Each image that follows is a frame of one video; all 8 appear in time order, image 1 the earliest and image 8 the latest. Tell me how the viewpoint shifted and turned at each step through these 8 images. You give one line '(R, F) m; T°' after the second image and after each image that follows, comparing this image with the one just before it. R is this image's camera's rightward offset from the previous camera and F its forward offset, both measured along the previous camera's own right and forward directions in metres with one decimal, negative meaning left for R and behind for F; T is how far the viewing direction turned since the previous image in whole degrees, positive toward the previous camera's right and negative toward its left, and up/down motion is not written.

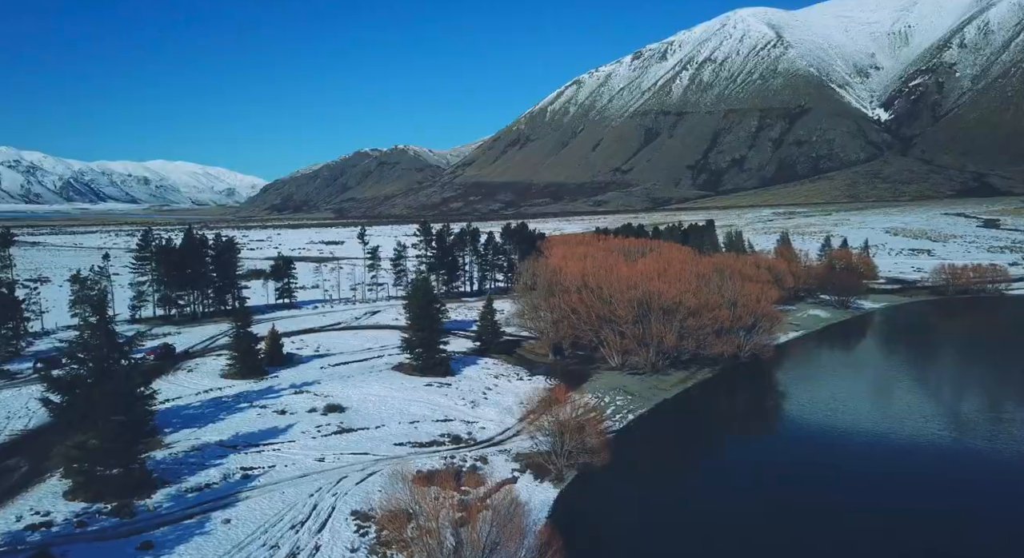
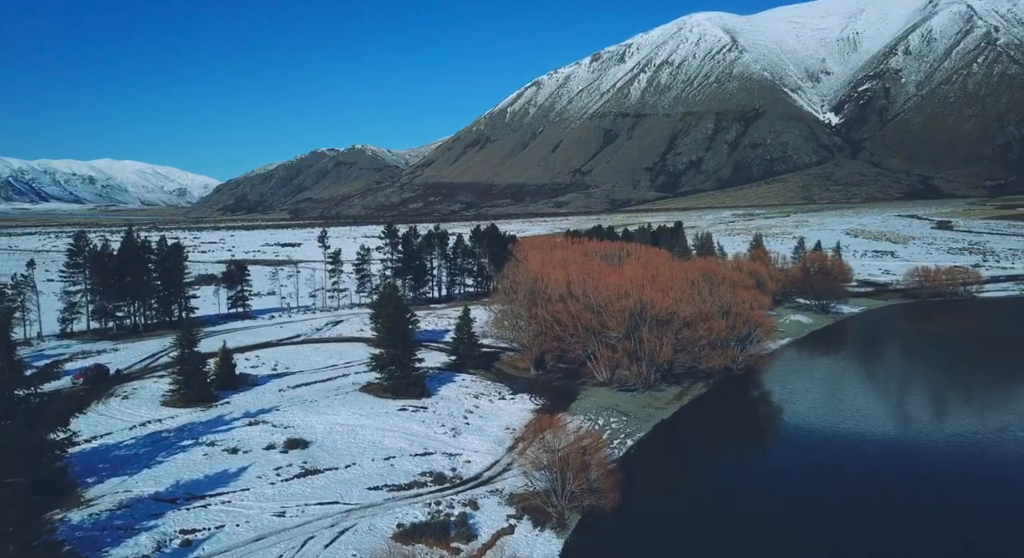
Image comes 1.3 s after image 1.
(-1.1, +3.7) m; +3°
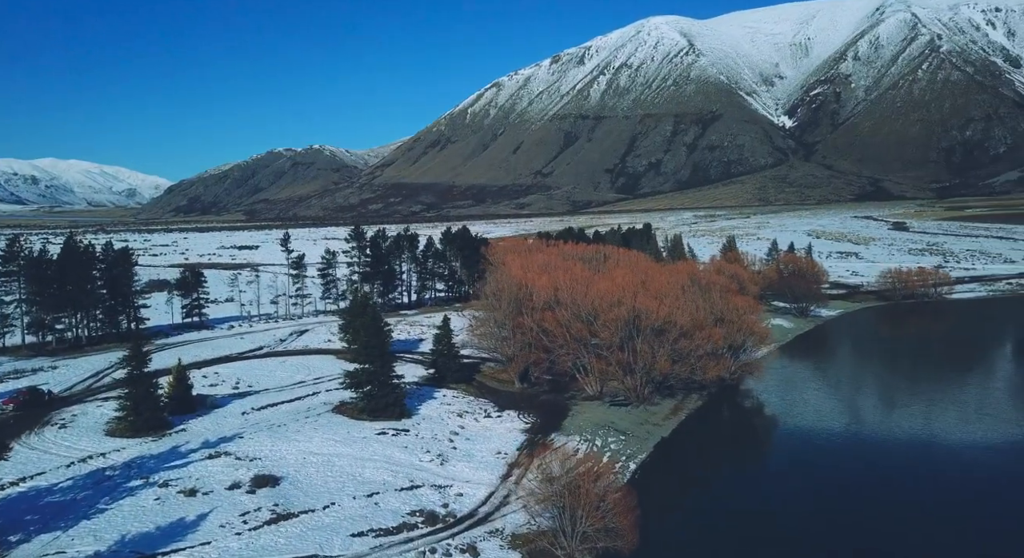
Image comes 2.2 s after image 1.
(-1.2, +2.8) m; +3°
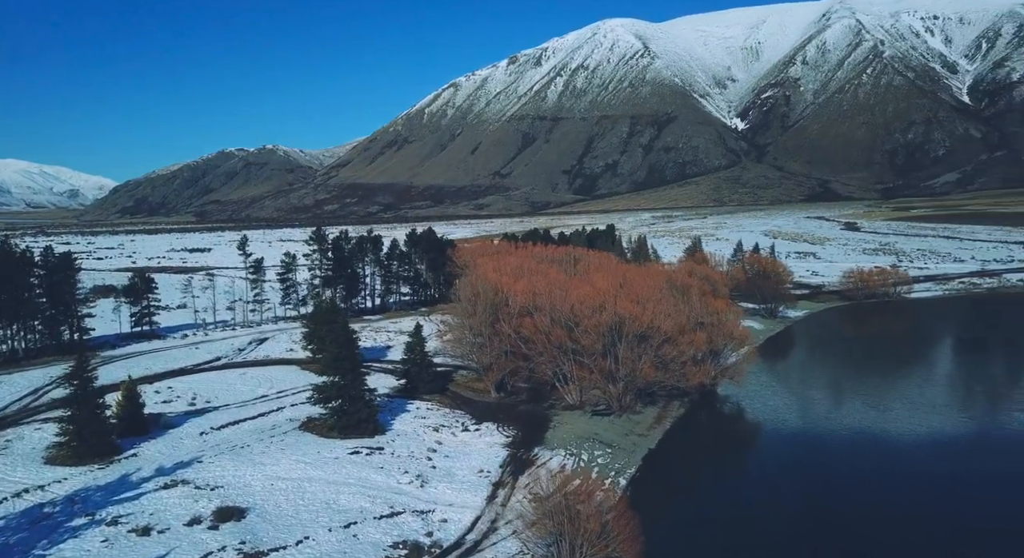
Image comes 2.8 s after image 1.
(-0.9, +1.7) m; +4°
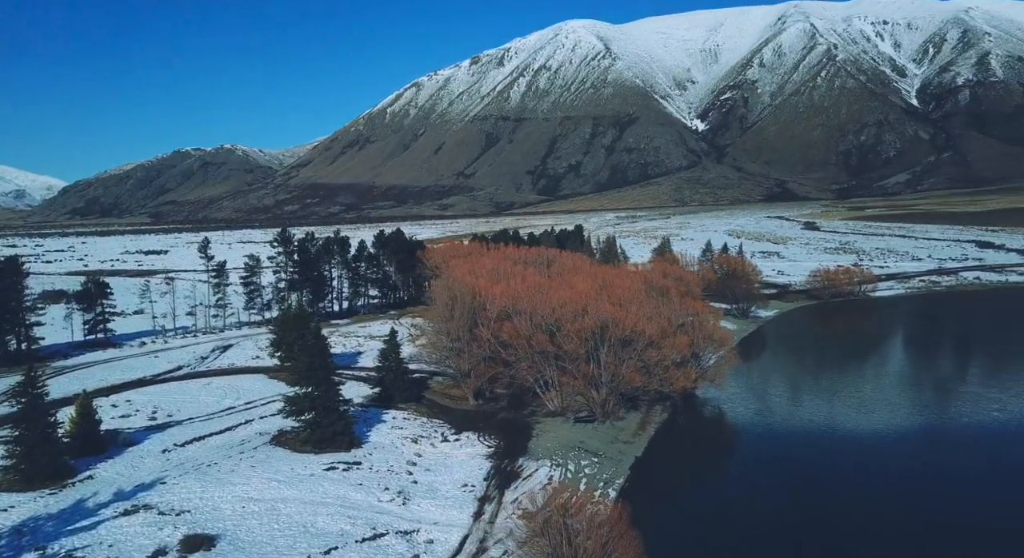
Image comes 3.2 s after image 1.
(-0.7, +1.2) m; +3°
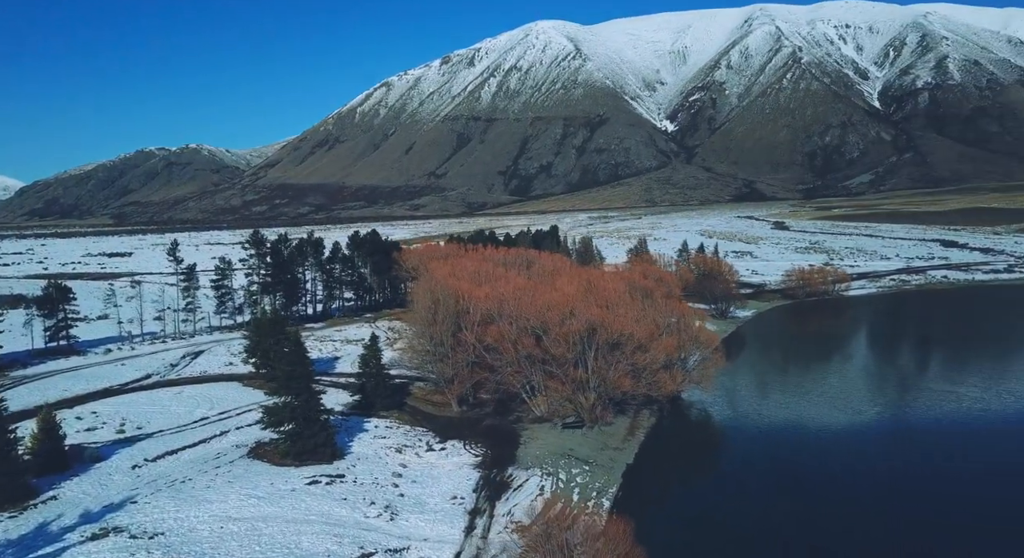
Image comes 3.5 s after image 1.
(-0.6, +0.9) m; +2°
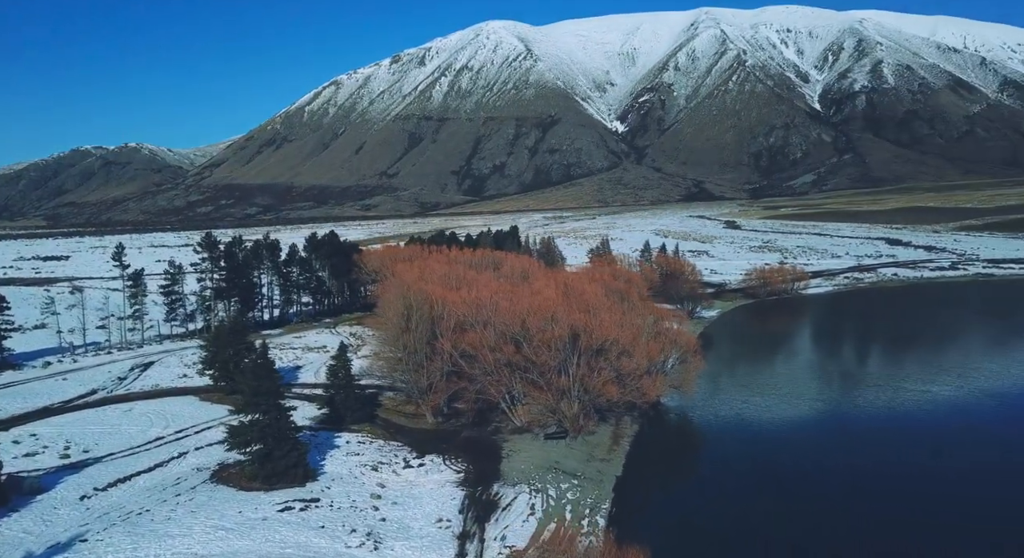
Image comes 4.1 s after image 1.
(-1.2, +1.5) m; +4°
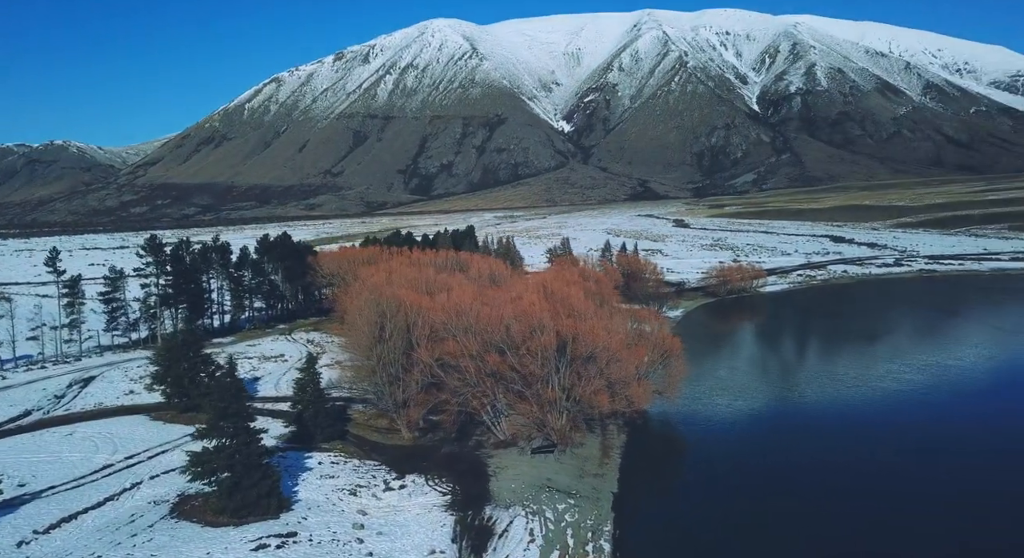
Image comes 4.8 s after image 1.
(-1.5, +1.9) m; +4°
